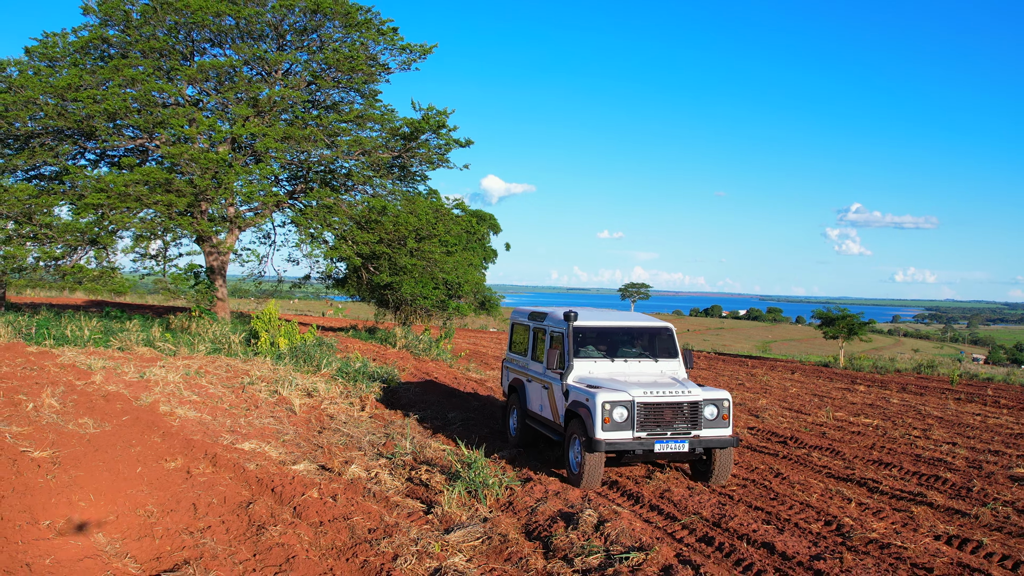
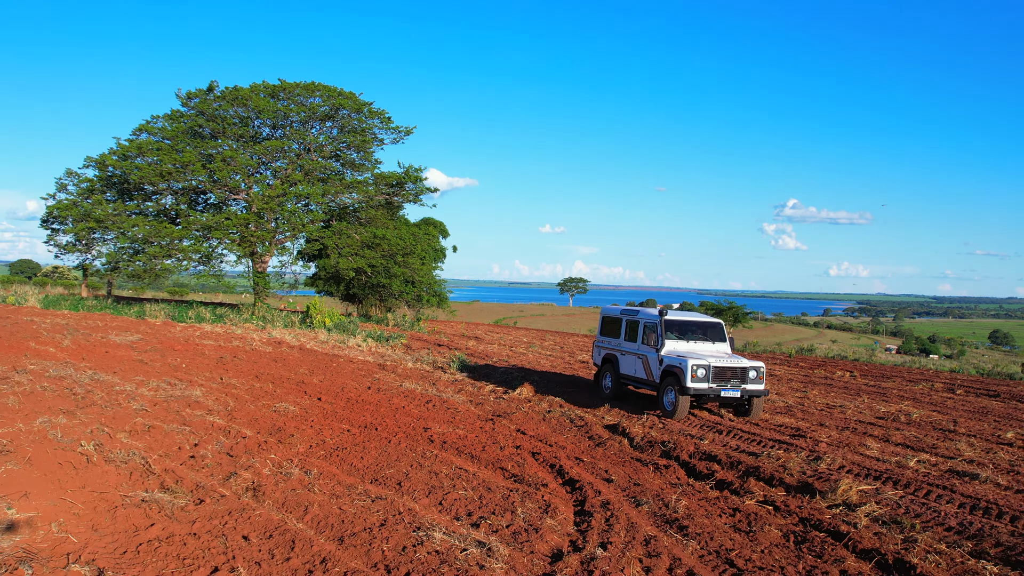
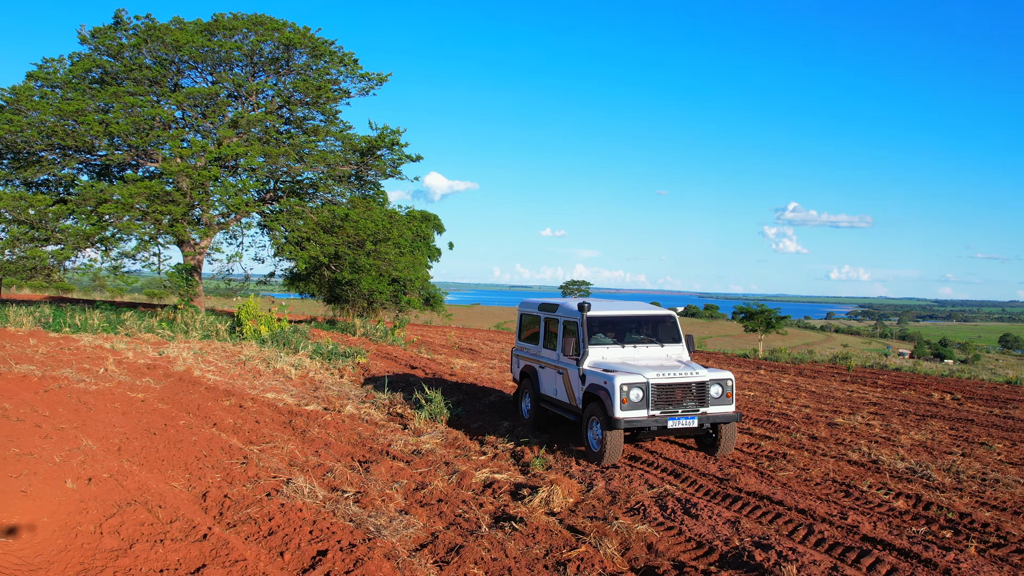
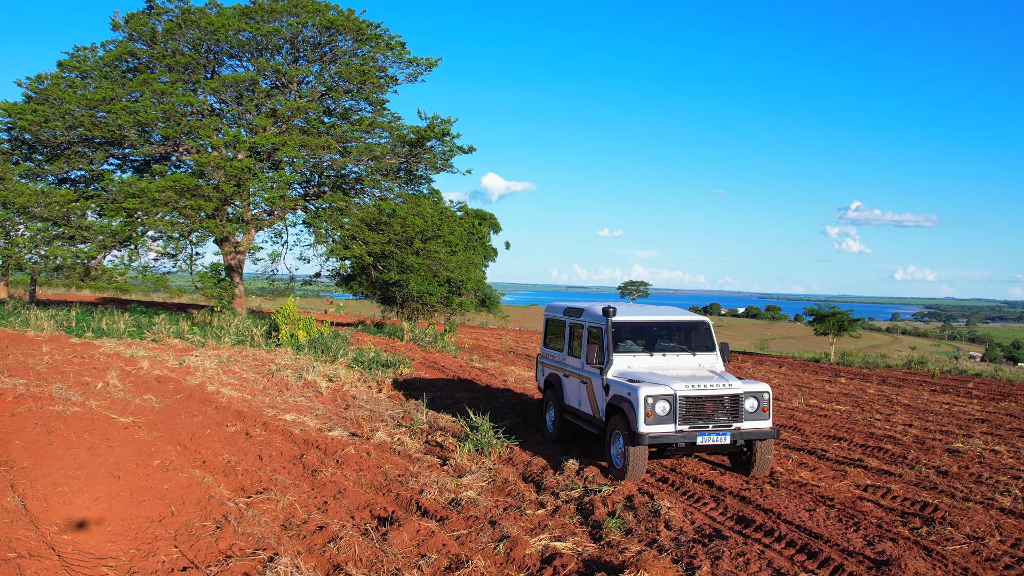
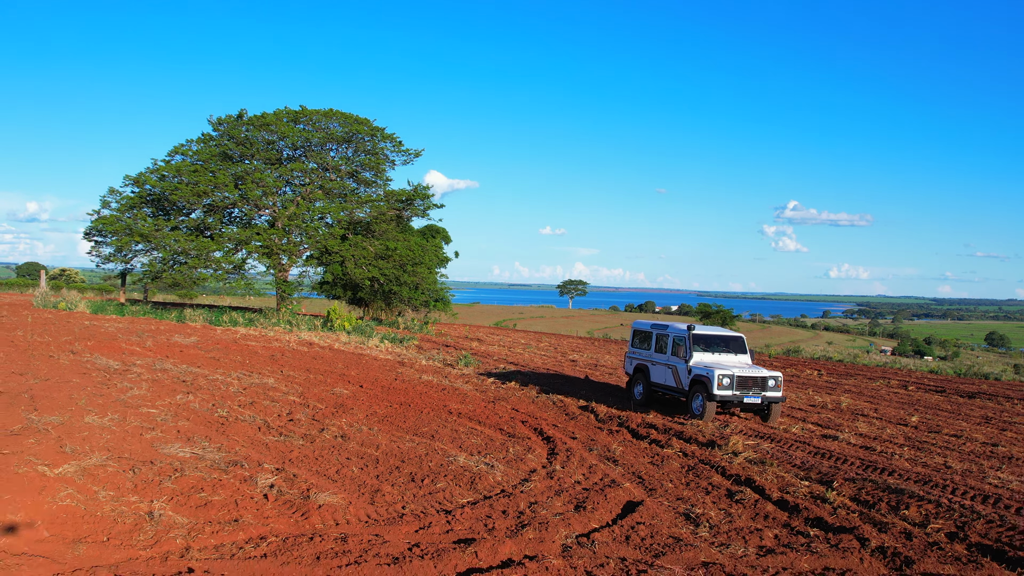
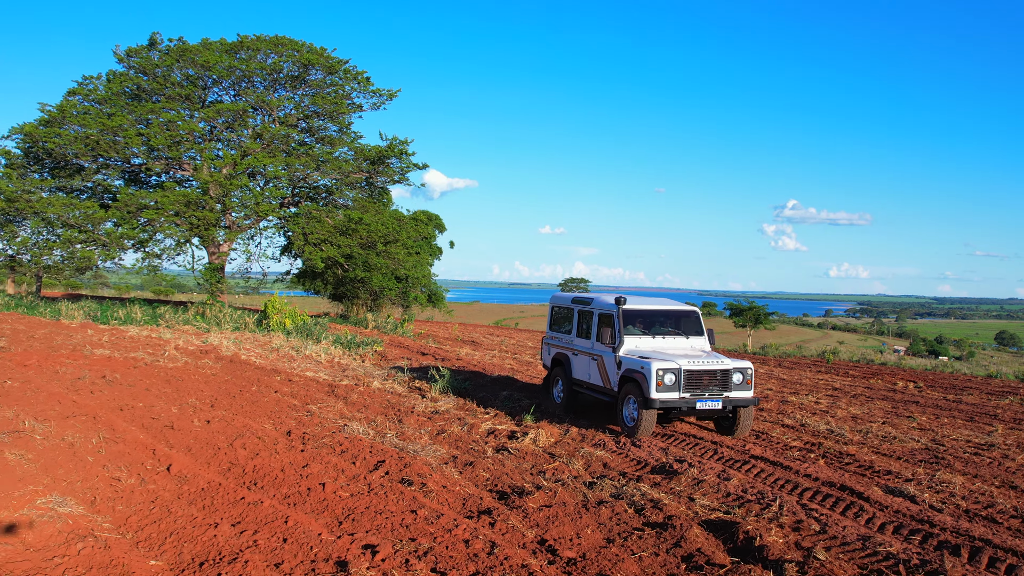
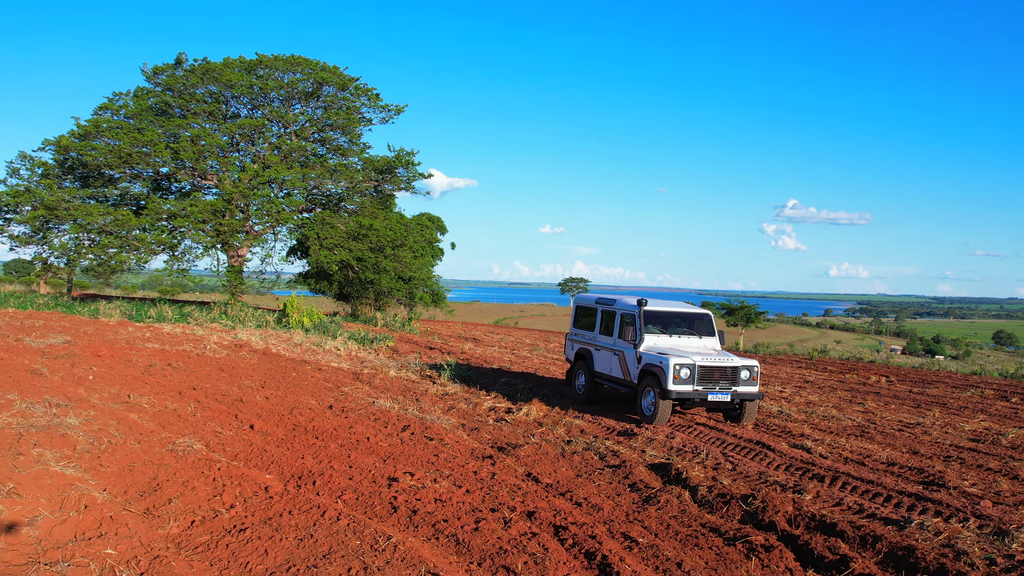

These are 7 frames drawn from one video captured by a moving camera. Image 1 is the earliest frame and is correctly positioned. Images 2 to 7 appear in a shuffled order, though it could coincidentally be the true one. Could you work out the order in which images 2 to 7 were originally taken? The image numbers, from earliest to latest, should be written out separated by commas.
4, 3, 6, 7, 2, 5
